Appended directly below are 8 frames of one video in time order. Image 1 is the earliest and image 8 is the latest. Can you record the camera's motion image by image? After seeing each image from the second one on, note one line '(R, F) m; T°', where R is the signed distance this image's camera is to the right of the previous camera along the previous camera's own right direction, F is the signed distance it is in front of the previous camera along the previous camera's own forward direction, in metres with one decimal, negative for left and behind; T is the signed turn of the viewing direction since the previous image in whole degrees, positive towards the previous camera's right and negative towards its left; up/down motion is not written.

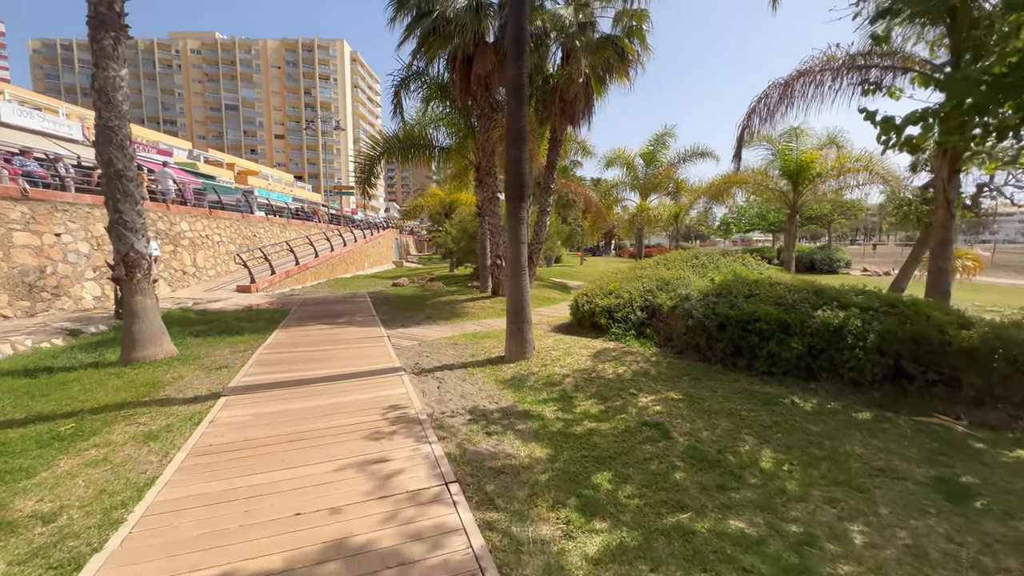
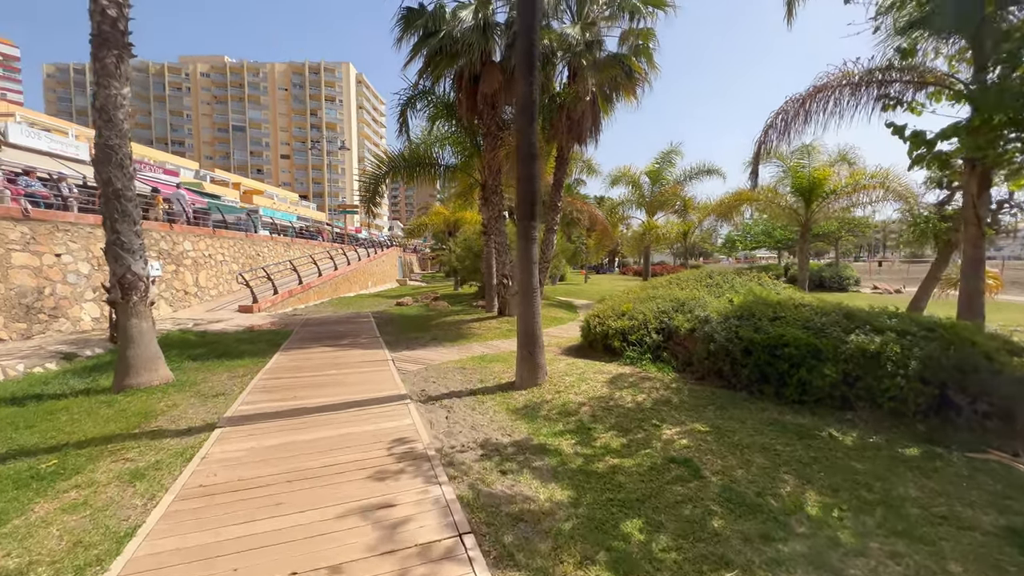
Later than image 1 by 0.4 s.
(-0.1, +0.2) m; 0°
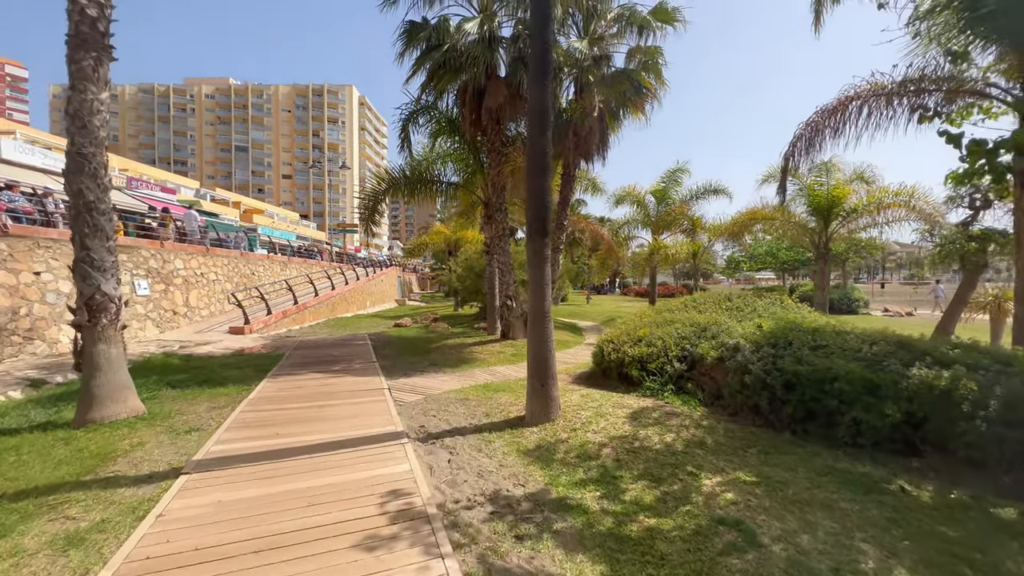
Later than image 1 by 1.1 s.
(-0.1, +0.5) m; 0°
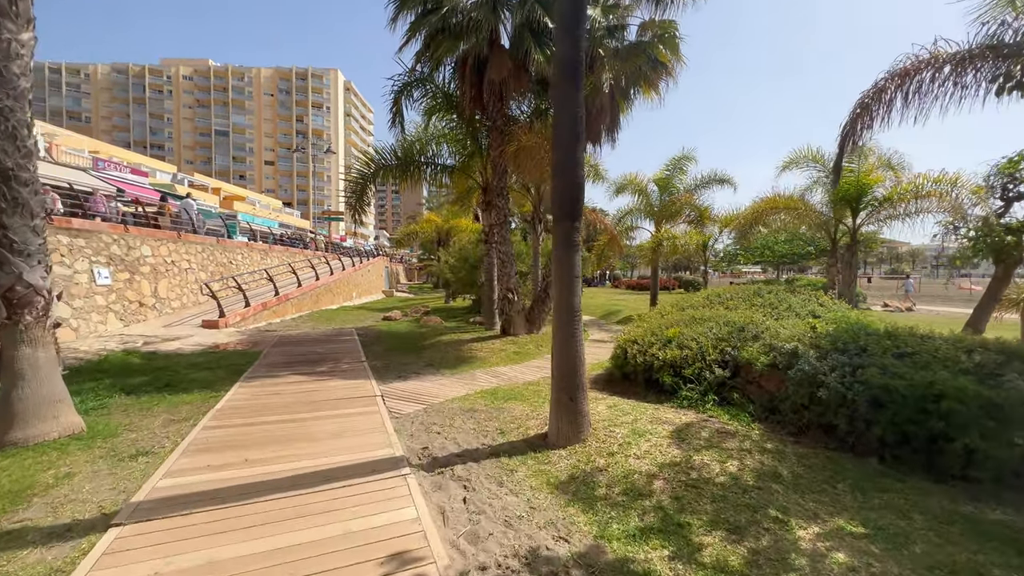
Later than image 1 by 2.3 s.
(-0.3, +0.9) m; +2°
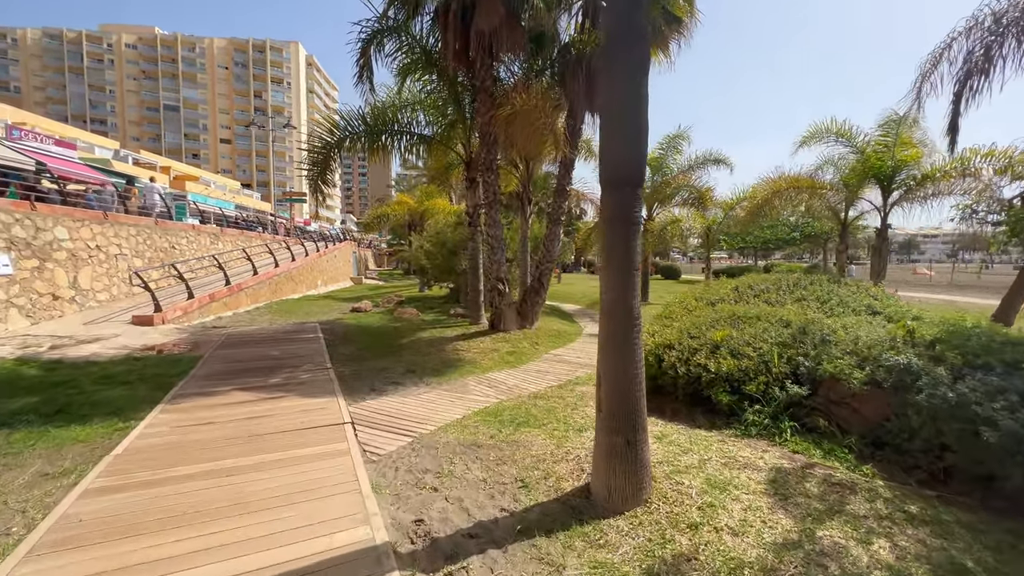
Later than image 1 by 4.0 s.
(-0.4, +1.3) m; +4°
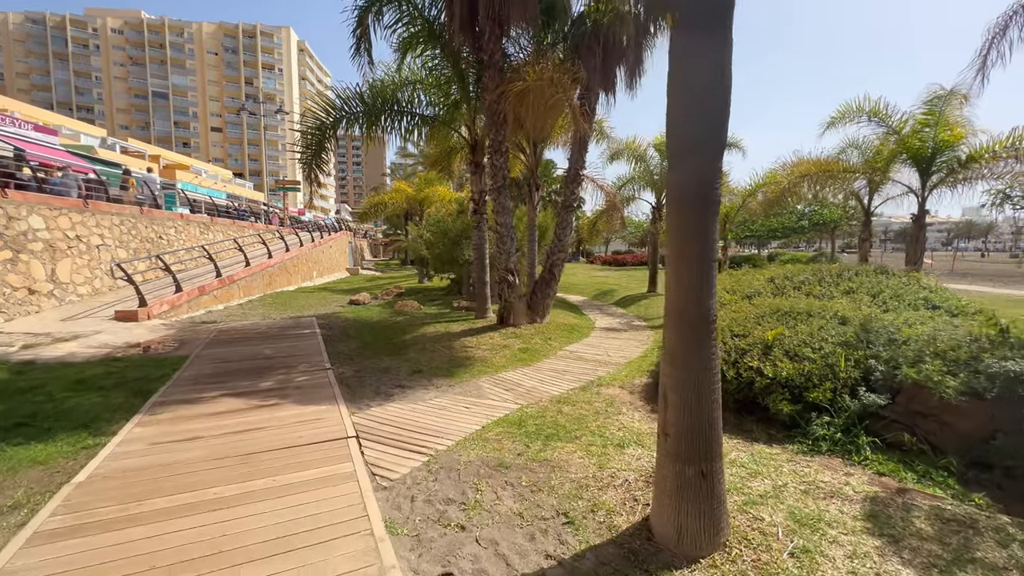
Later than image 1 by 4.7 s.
(-0.3, +0.6) m; +1°
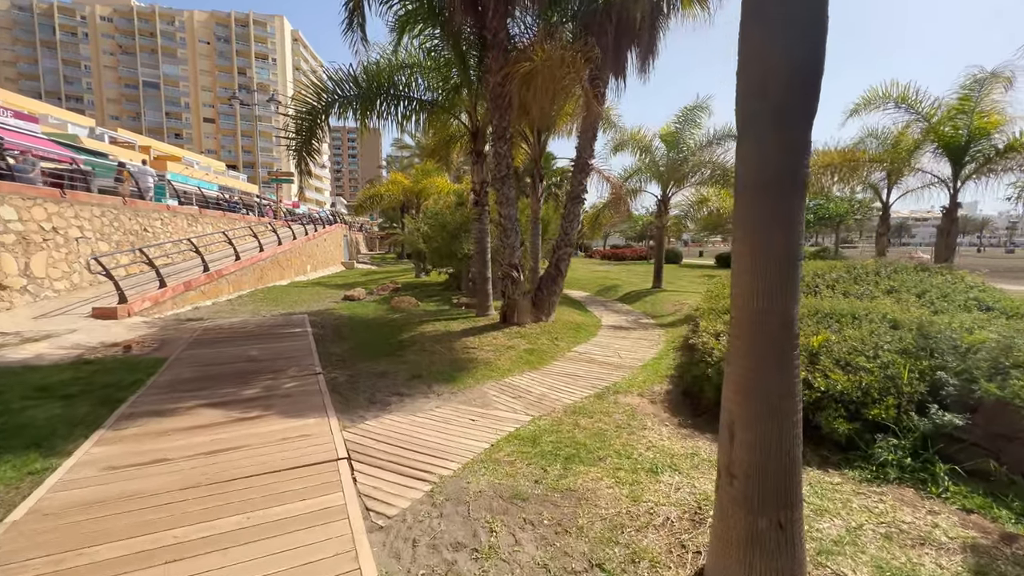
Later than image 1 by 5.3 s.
(-0.1, +0.5) m; 0°
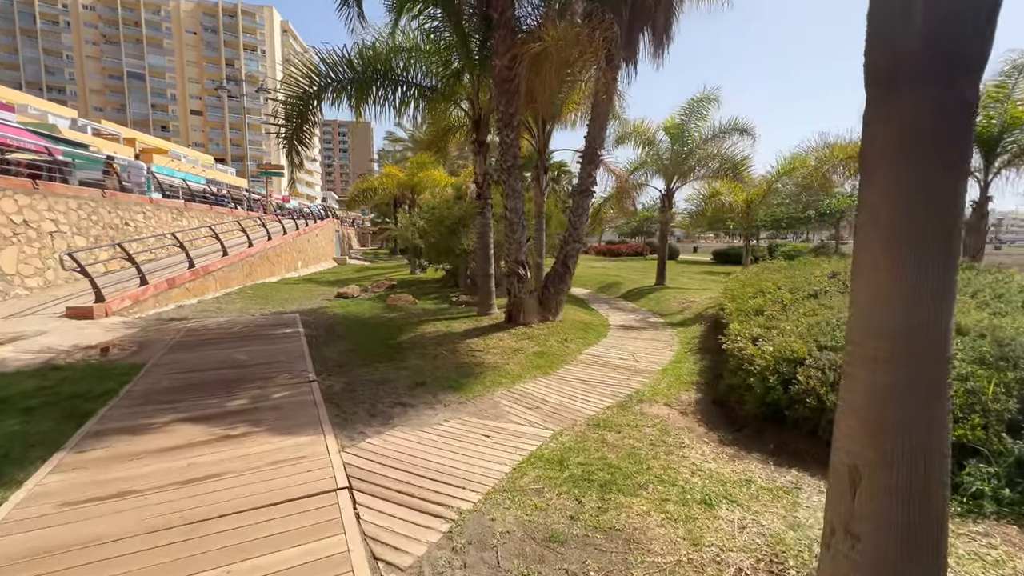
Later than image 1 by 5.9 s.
(-0.2, +0.5) m; +1°
